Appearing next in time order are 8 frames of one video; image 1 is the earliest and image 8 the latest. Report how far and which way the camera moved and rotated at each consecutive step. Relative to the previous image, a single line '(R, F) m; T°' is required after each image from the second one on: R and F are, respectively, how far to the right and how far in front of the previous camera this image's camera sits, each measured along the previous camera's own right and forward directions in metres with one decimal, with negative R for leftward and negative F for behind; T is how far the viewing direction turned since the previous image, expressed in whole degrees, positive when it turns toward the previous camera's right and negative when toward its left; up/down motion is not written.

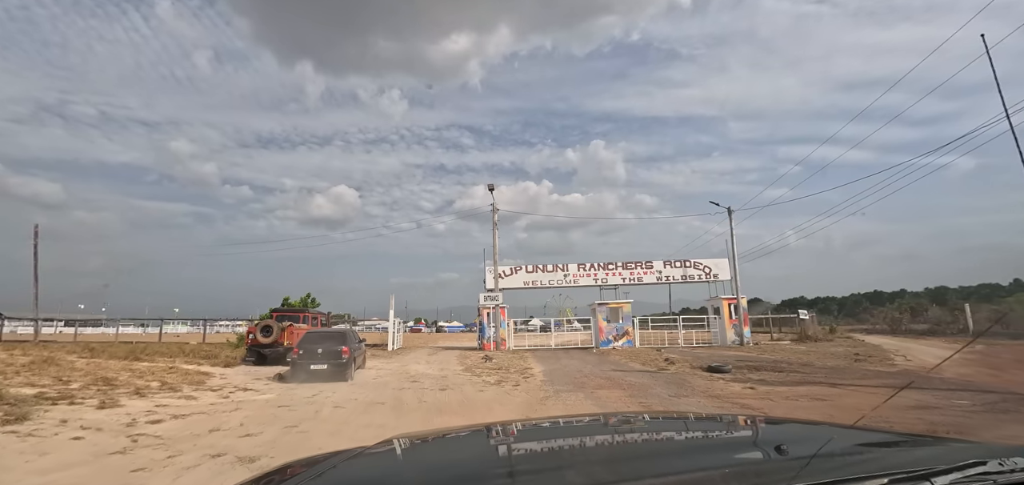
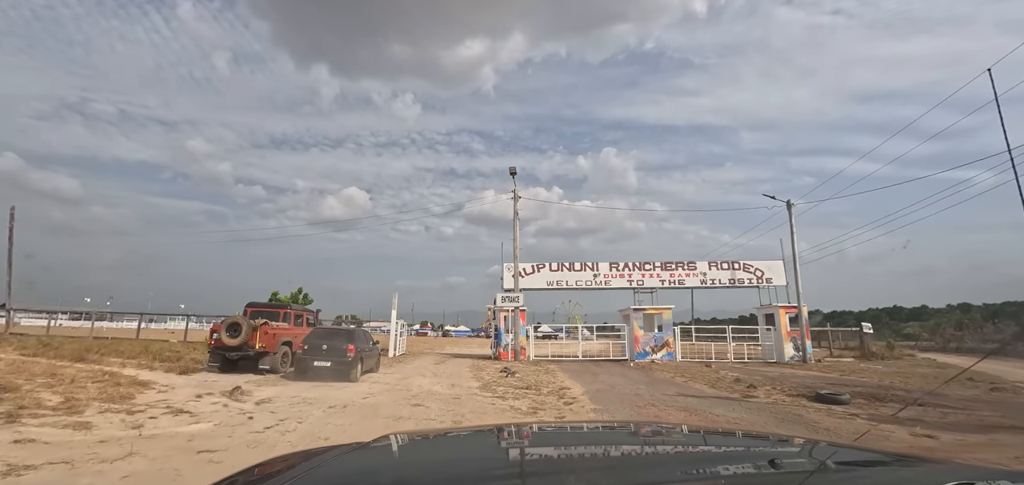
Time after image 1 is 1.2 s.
(-0.6, +2.9) m; -1°
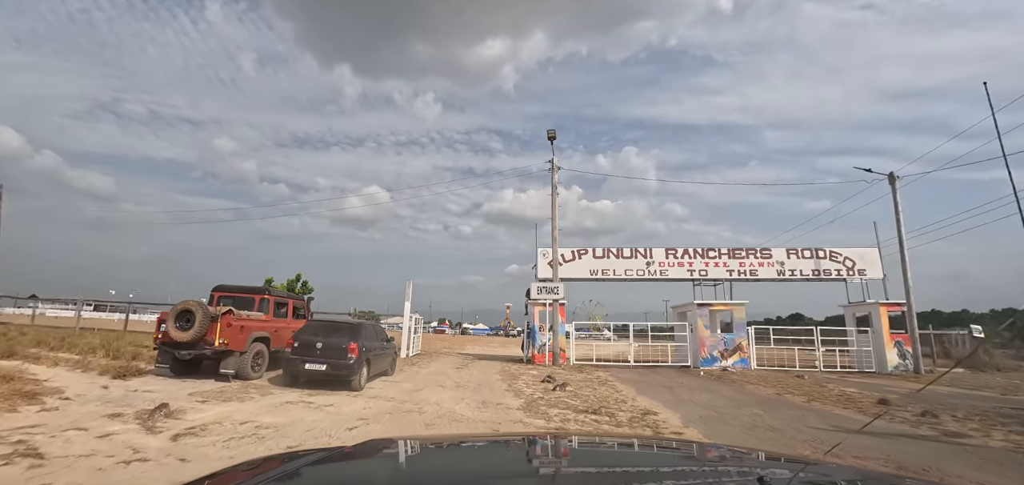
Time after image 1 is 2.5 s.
(-0.7, +3.1) m; -2°
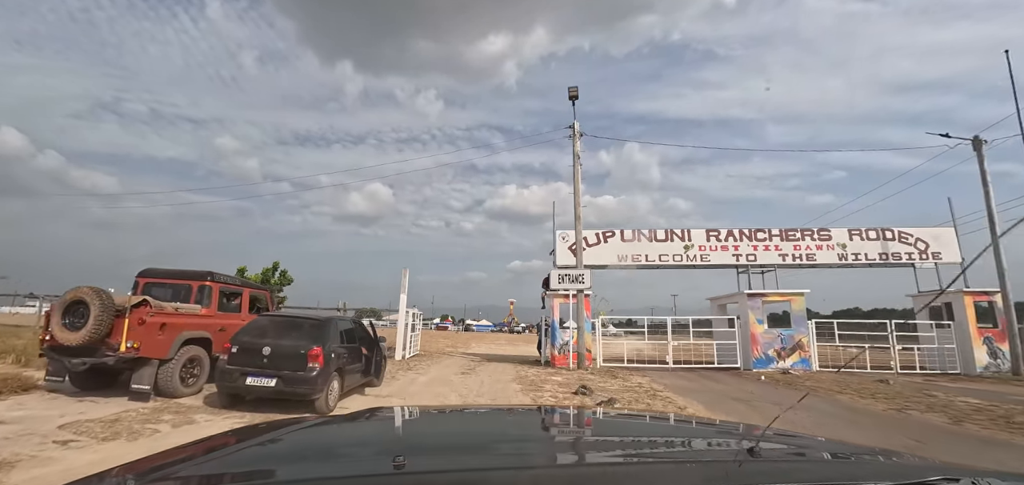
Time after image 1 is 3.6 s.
(-0.4, +2.4) m; 0°
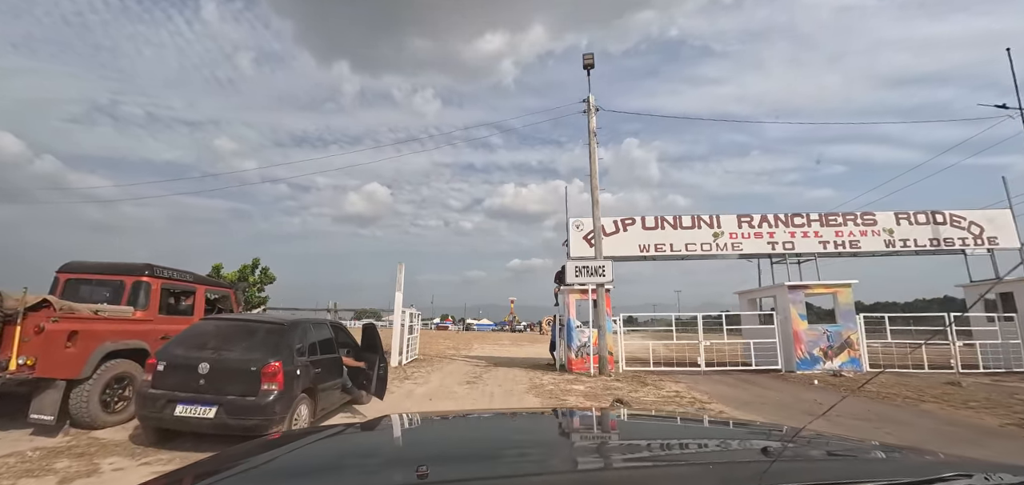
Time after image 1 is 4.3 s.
(-0.3, +1.5) m; 0°
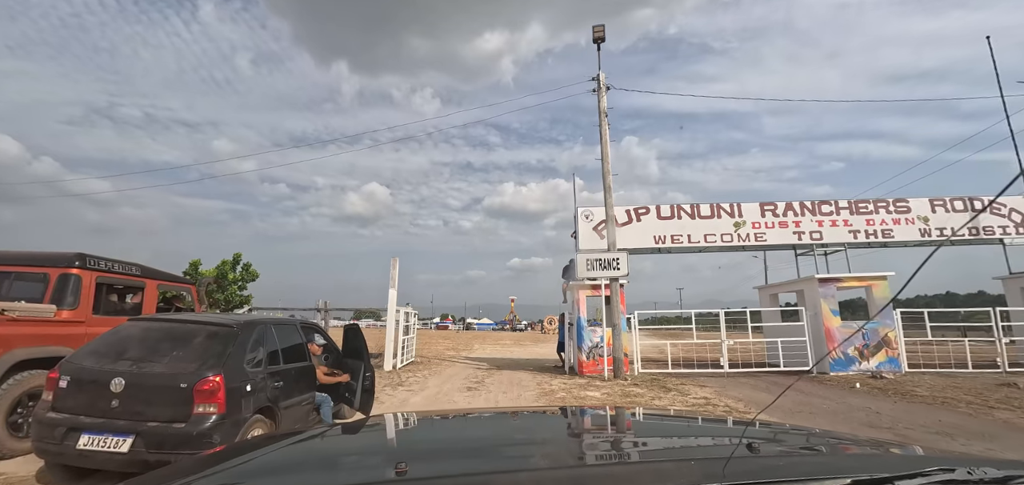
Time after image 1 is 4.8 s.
(-0.1, +1.0) m; 0°
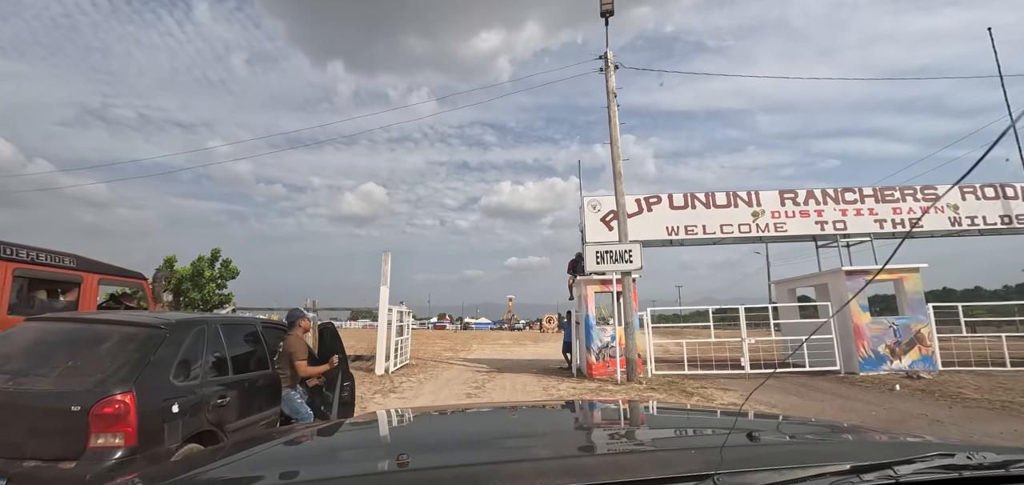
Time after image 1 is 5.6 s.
(-0.1, +0.8) m; 0°
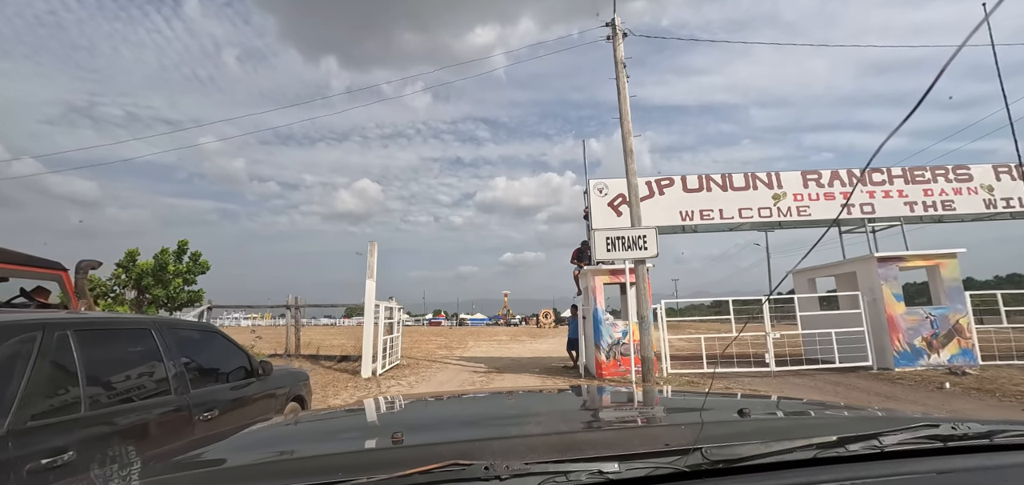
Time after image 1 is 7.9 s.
(-0.1, +0.9) m; +1°
